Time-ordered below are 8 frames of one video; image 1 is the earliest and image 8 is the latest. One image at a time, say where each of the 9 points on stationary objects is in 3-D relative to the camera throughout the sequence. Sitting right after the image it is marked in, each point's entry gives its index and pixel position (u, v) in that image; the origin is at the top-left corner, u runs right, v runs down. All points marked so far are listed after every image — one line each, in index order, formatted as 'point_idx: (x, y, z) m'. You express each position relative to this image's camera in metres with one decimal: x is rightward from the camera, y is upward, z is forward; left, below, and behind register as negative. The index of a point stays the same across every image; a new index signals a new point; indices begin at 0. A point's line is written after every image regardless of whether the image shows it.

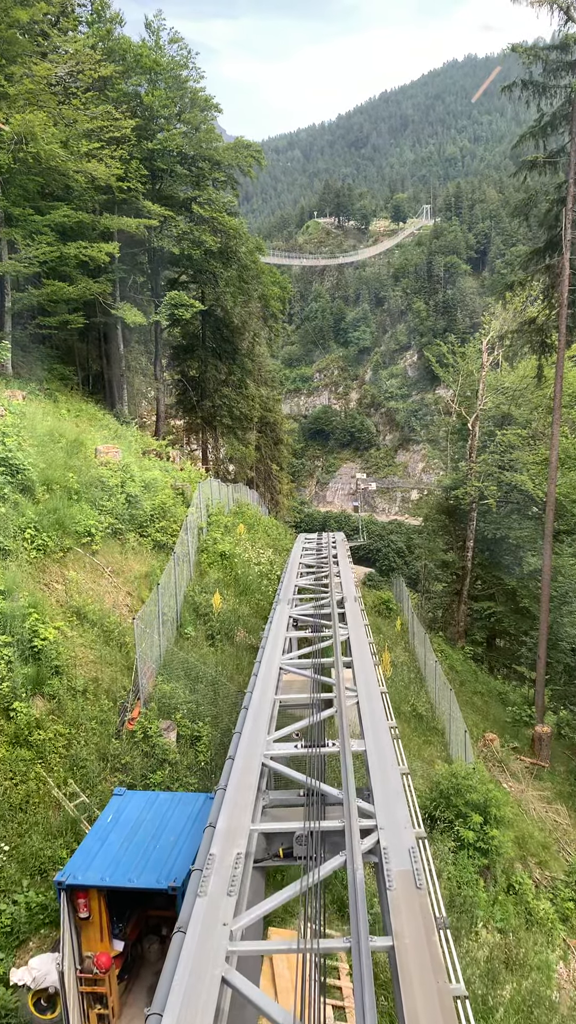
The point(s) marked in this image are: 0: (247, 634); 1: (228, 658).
0: (-0.5, -1.4, +10.2) m
1: (-0.7, -1.6, +9.4) m
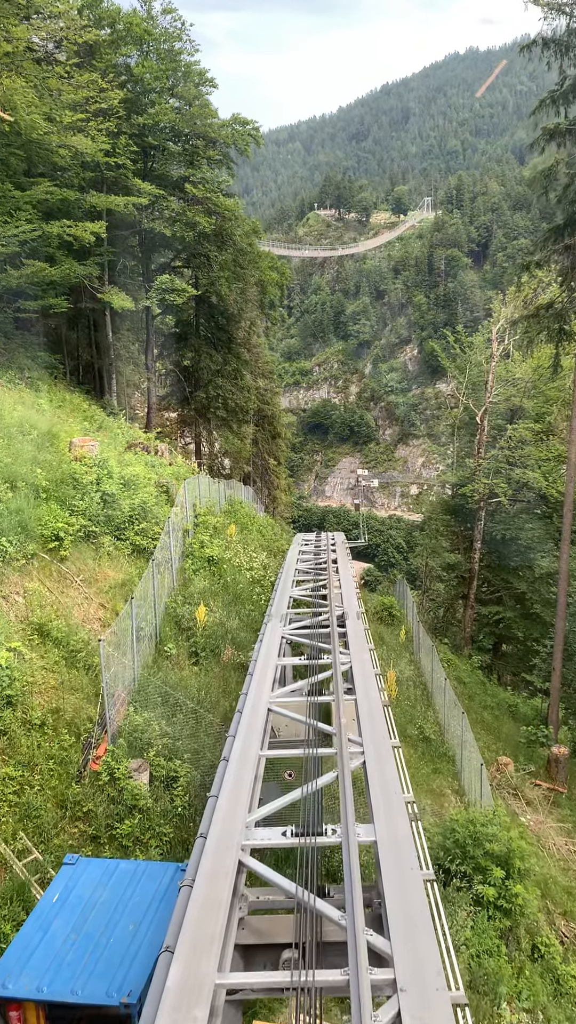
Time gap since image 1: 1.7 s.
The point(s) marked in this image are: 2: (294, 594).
0: (-0.6, -1.5, +9.1) m
1: (-0.7, -1.6, +8.3) m
2: (+0.1, -0.9, +9.3) m
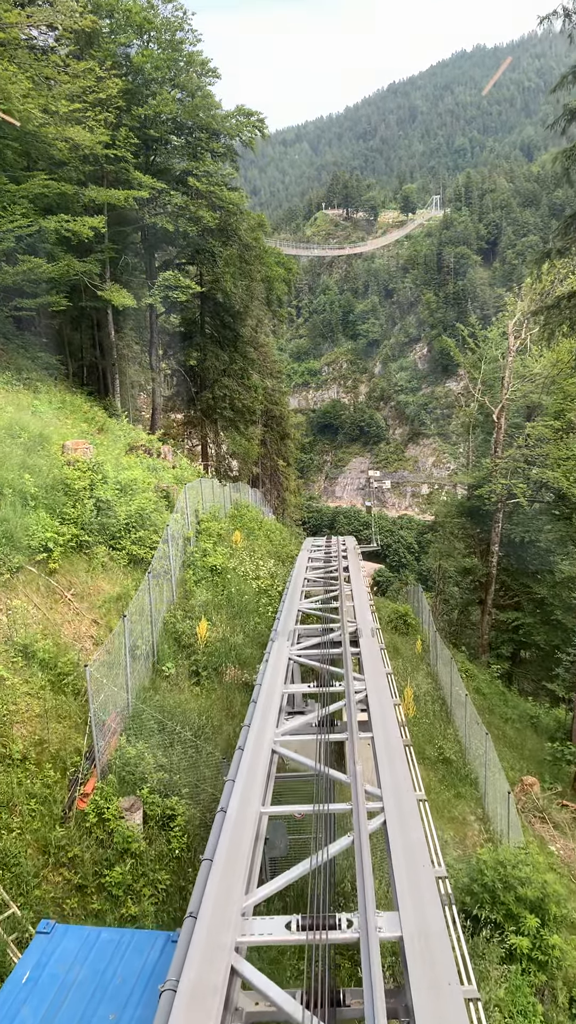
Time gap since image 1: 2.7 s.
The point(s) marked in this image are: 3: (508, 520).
0: (-0.5, -1.5, +8.4) m
1: (-0.6, -1.7, +7.7) m
2: (+0.1, -0.9, +8.6) m
3: (+4.5, -0.1, +17.7) m
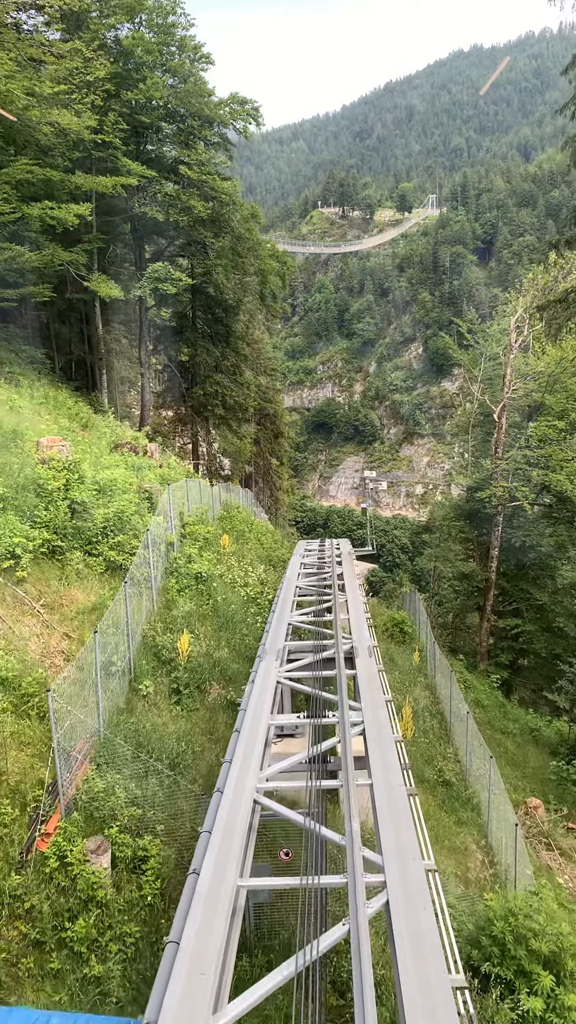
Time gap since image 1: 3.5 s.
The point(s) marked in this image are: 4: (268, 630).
0: (-0.6, -1.6, +7.8) m
1: (-0.7, -1.7, +7.0) m
2: (+0.1, -1.0, +8.0) m
3: (+4.3, -0.2, +17.0) m
4: (-0.2, -1.0, +7.2) m
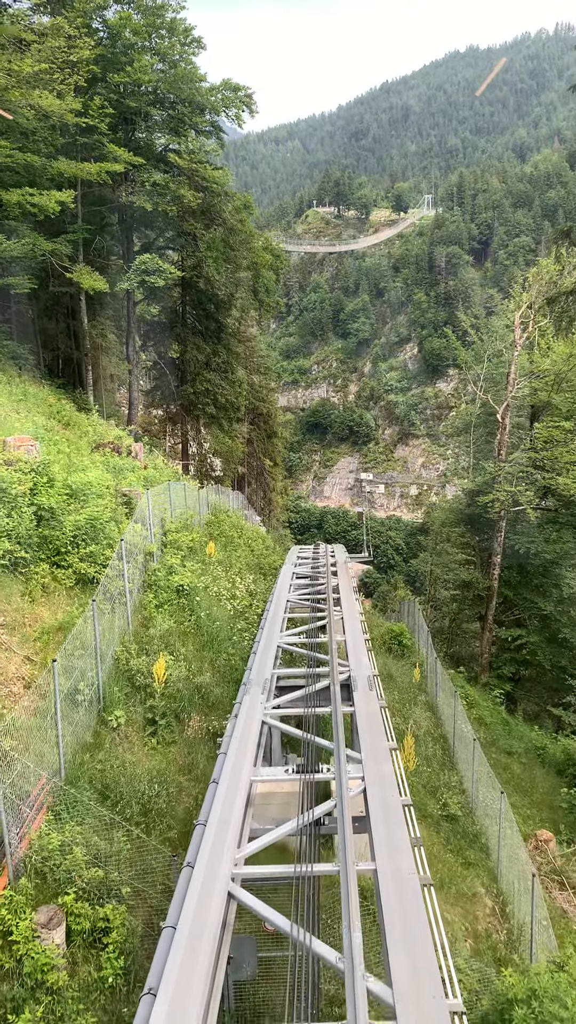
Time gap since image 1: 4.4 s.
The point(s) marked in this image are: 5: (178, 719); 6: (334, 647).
0: (-0.7, -1.6, +7.0) m
1: (-0.8, -1.8, +6.2) m
2: (0.0, -1.1, +7.2) m
3: (+4.2, -0.3, +16.3) m
4: (-0.2, -1.1, +6.4) m
5: (-0.8, -1.6, +6.8) m
6: (+0.3, -1.0, +6.5) m
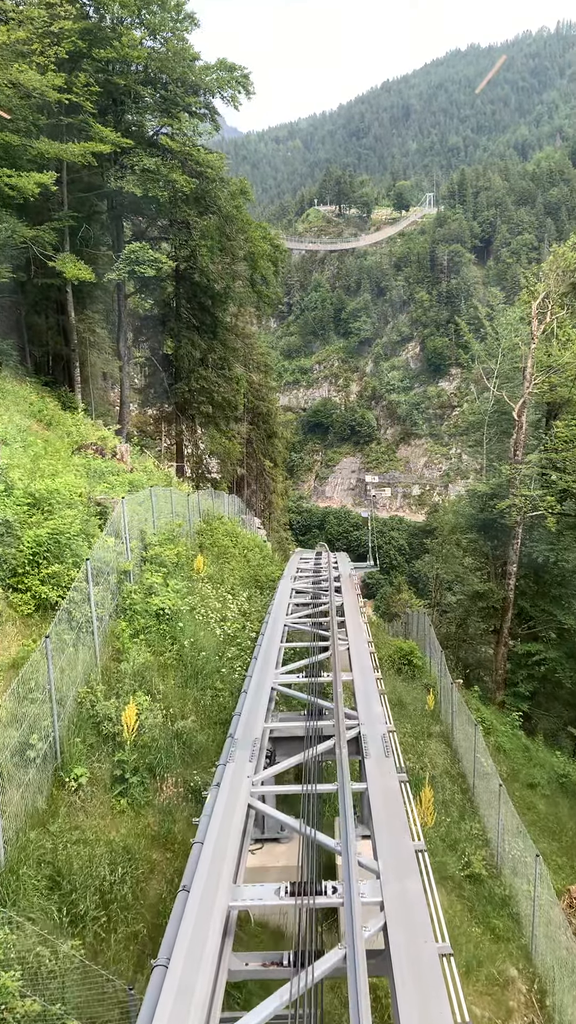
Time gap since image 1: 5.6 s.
0: (-0.7, -1.7, +5.8) m
1: (-0.8, -1.9, +5.1) m
2: (-0.1, -1.2, +6.1) m
3: (+4.1, -0.4, +15.2) m
4: (-0.3, -1.2, +5.3) m
5: (-0.9, -1.7, +5.7) m
6: (+0.3, -1.1, +5.4) m
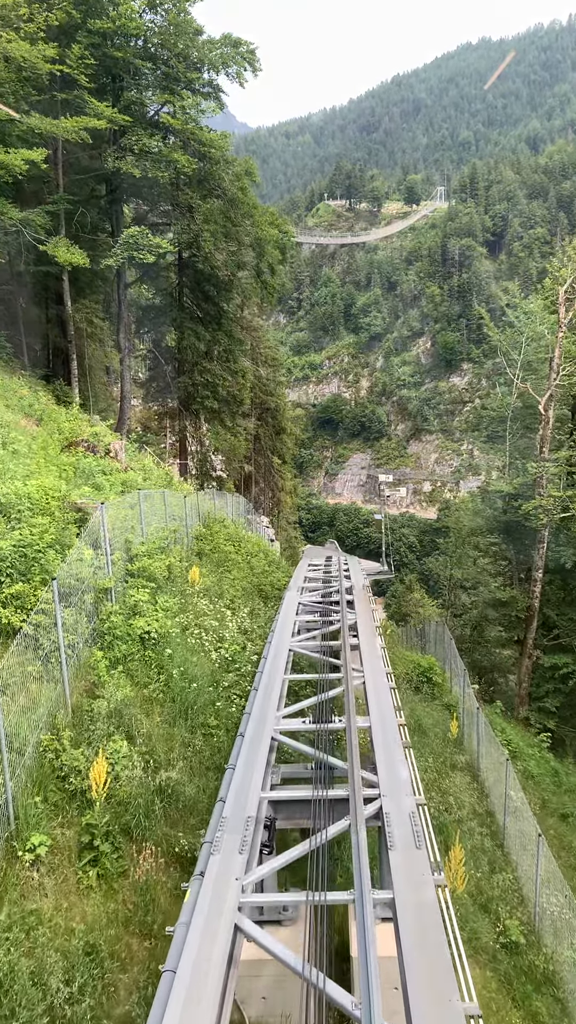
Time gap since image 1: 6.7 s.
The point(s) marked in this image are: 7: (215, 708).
0: (-0.7, -1.8, +4.9) m
1: (-0.8, -1.9, +4.2) m
2: (0.0, -1.2, +5.1) m
3: (+4.3, -0.4, +14.1) m
4: (-0.3, -1.2, +4.3) m
5: (-0.8, -1.7, +4.7) m
6: (+0.3, -1.2, +4.5) m
7: (-0.5, -1.4, +6.2) m
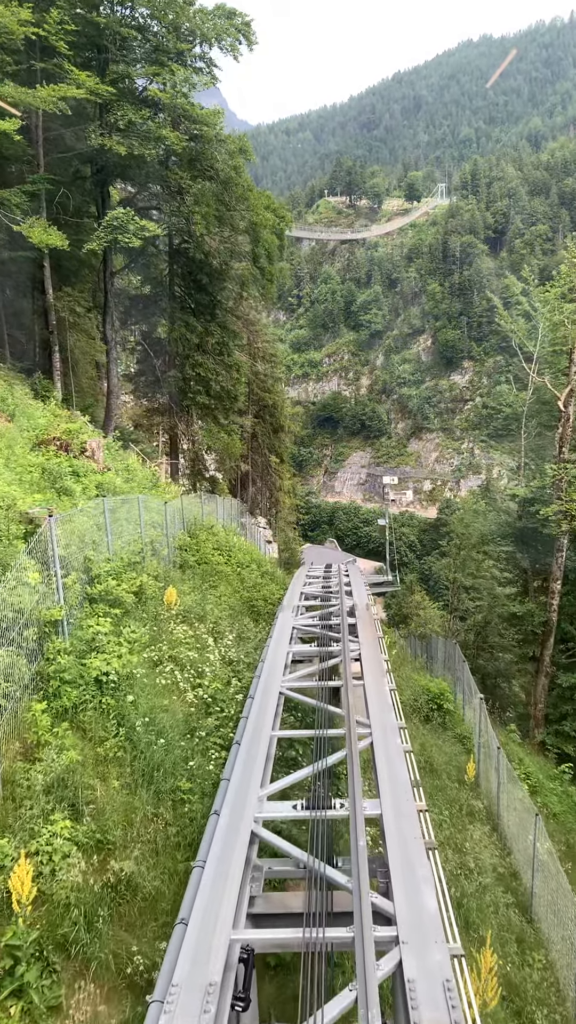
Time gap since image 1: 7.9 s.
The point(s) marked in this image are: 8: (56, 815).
0: (-0.7, -1.9, +3.8) m
1: (-0.9, -2.0, +3.0) m
2: (-0.1, -1.3, +4.0) m
3: (+4.2, -0.5, +13.0) m
4: (-0.3, -1.3, +3.2) m
5: (-0.9, -1.8, +3.6) m
6: (+0.3, -1.2, +3.3) m
7: (-0.6, -1.4, +5.1) m
8: (-1.1, -1.4, +4.1) m
